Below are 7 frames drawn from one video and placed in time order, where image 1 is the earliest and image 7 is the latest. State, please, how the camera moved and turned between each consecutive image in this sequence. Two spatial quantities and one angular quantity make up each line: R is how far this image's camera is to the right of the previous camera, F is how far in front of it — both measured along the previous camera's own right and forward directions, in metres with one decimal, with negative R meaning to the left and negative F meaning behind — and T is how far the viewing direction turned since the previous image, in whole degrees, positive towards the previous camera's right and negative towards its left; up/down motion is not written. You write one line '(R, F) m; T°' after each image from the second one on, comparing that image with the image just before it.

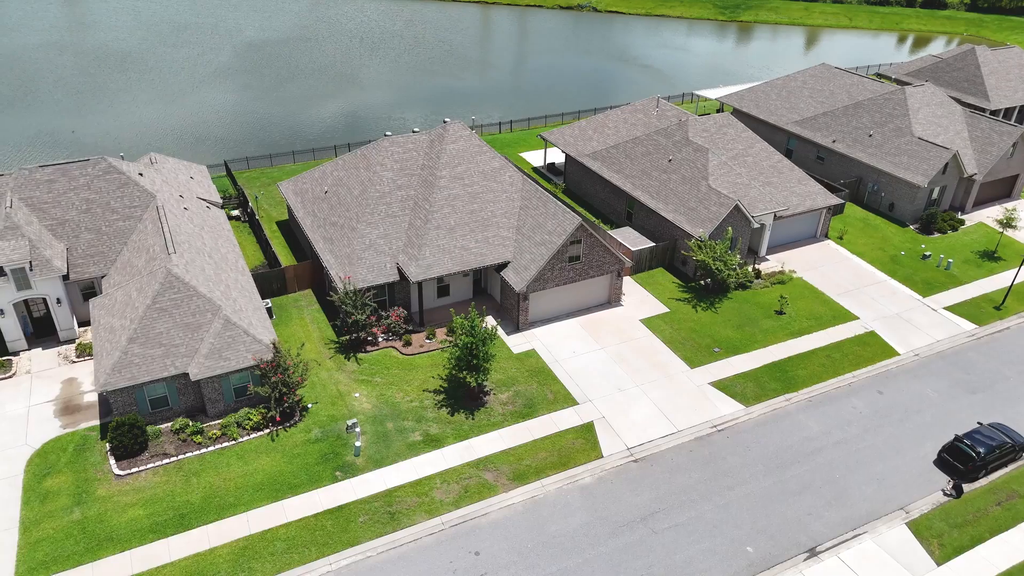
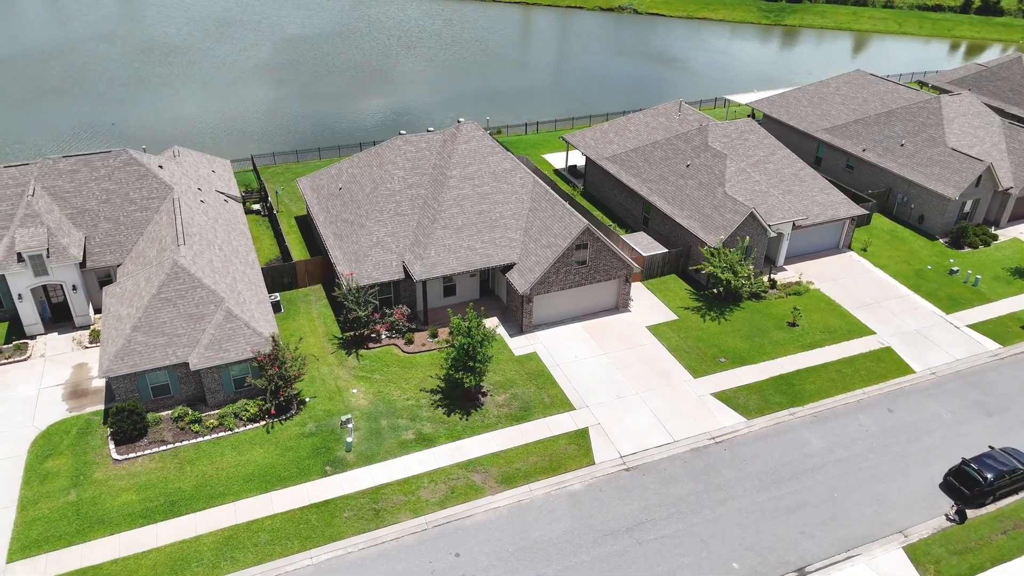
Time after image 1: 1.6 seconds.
(+1.5, +0.2) m; -3°
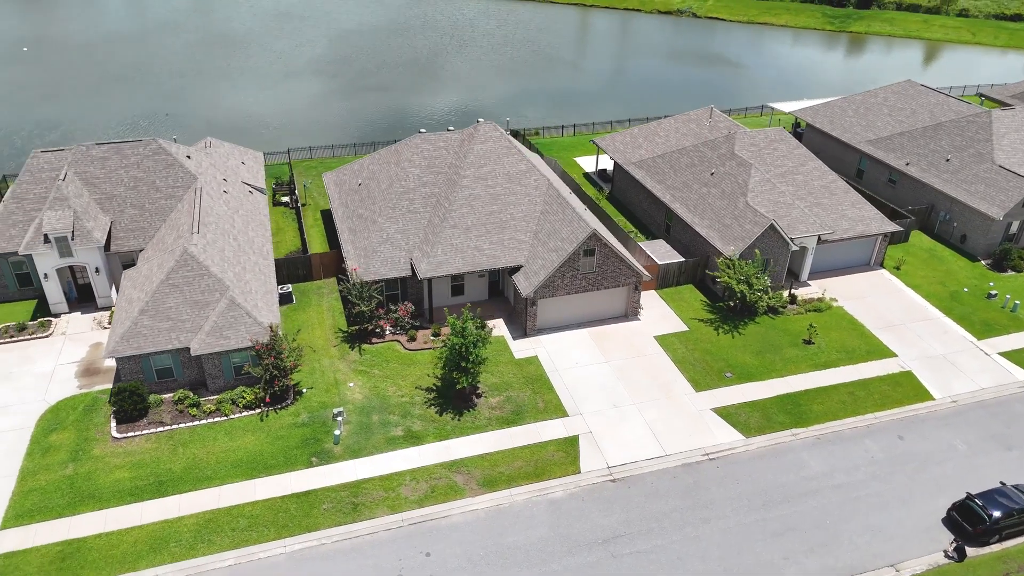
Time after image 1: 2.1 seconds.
(+2.2, +0.2) m; -5°
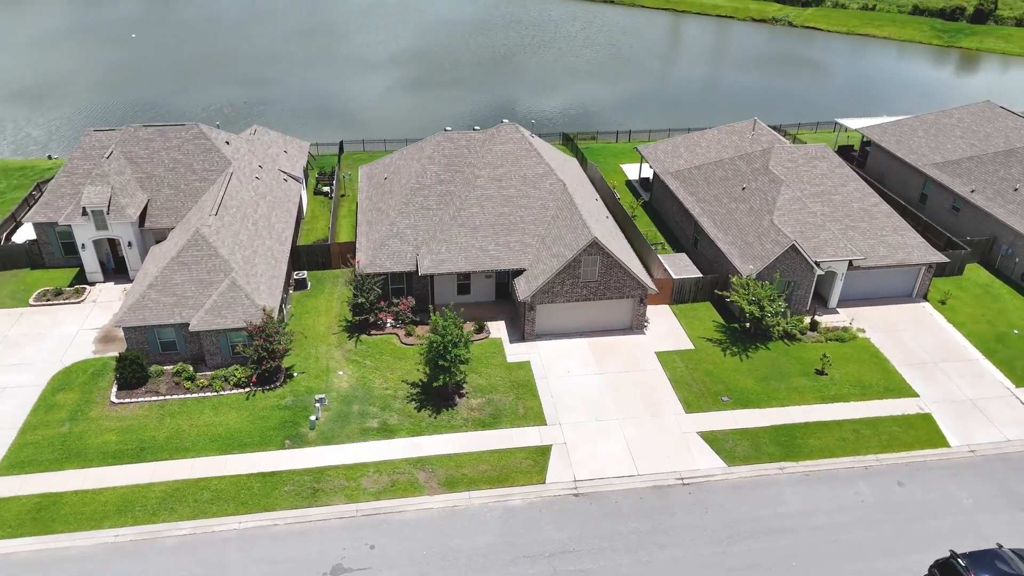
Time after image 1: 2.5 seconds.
(+3.8, +0.4) m; -7°
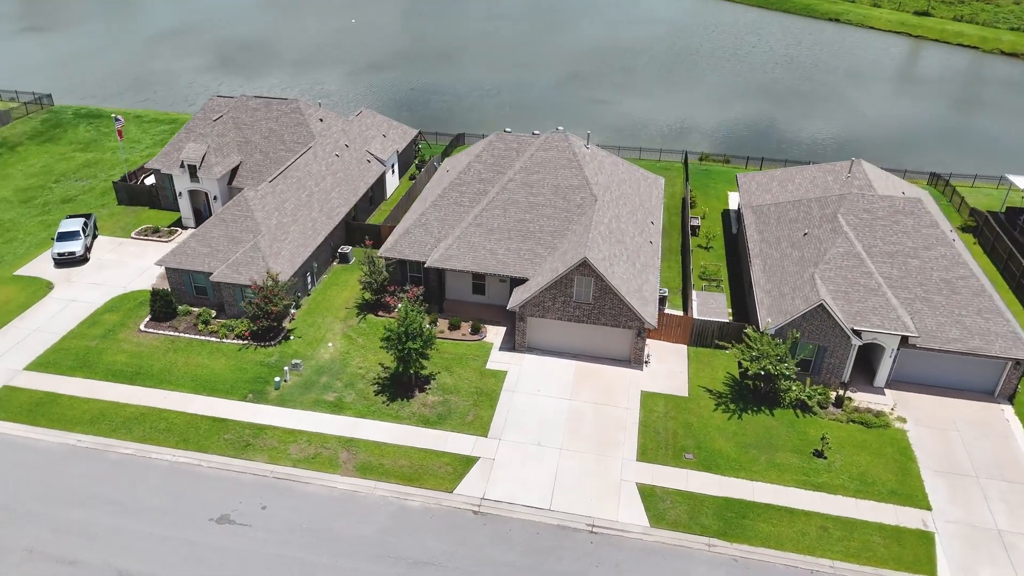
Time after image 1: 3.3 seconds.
(+8.6, +1.8) m; -17°
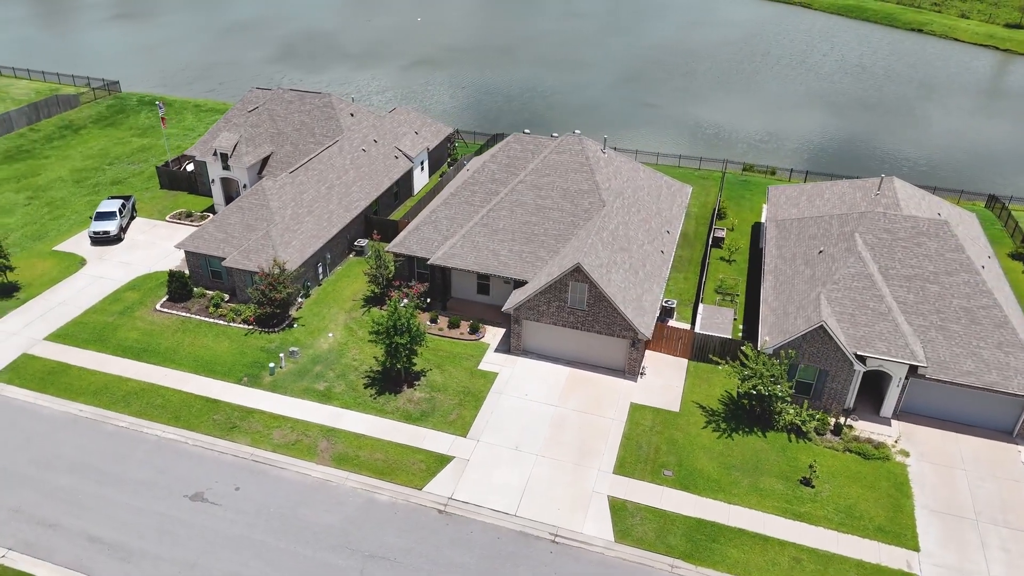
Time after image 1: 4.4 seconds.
(+2.9, +0.3) m; -6°
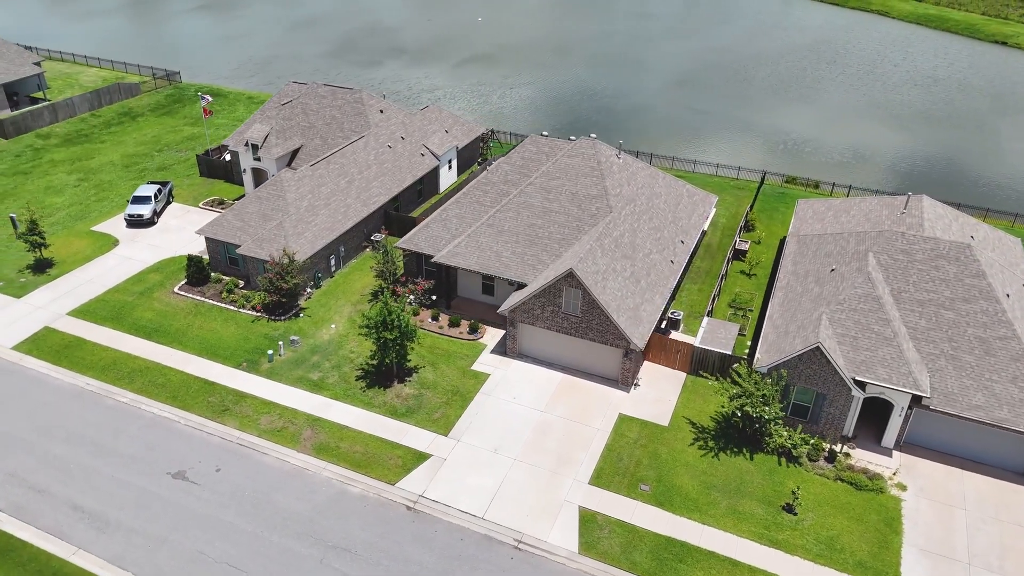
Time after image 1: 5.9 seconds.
(+2.7, +0.3) m; -5°
